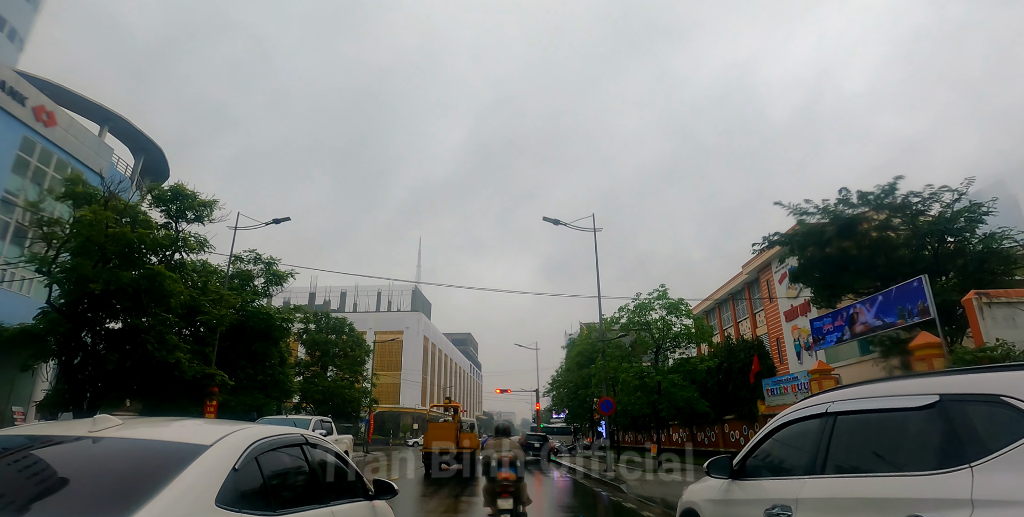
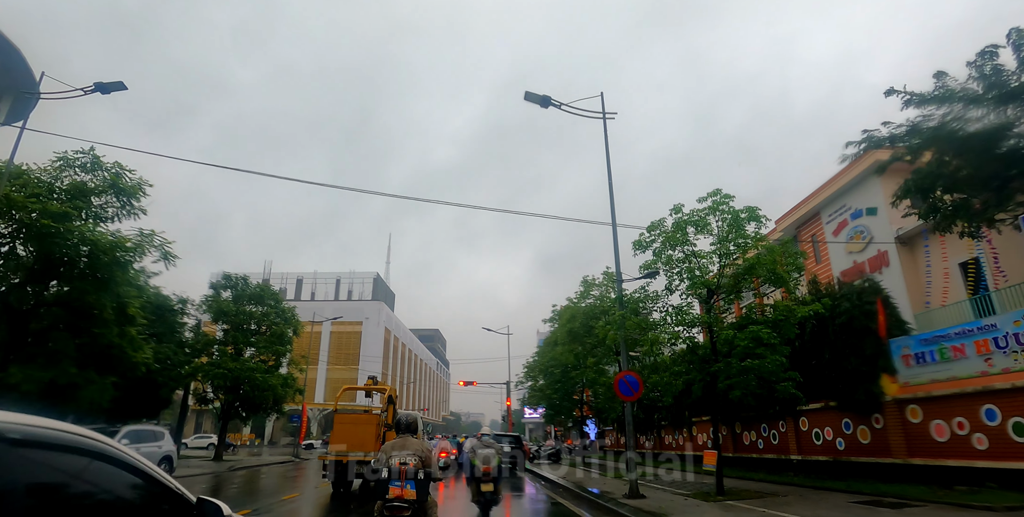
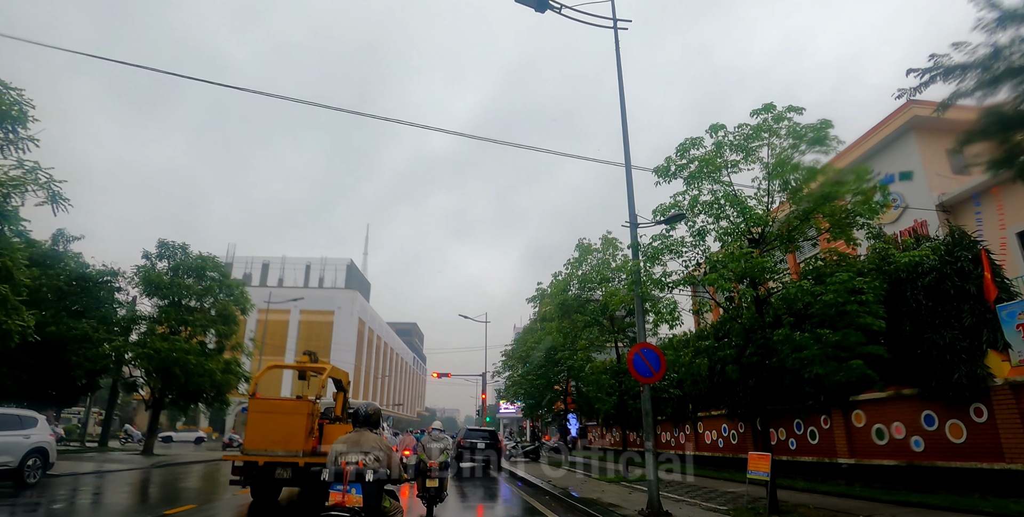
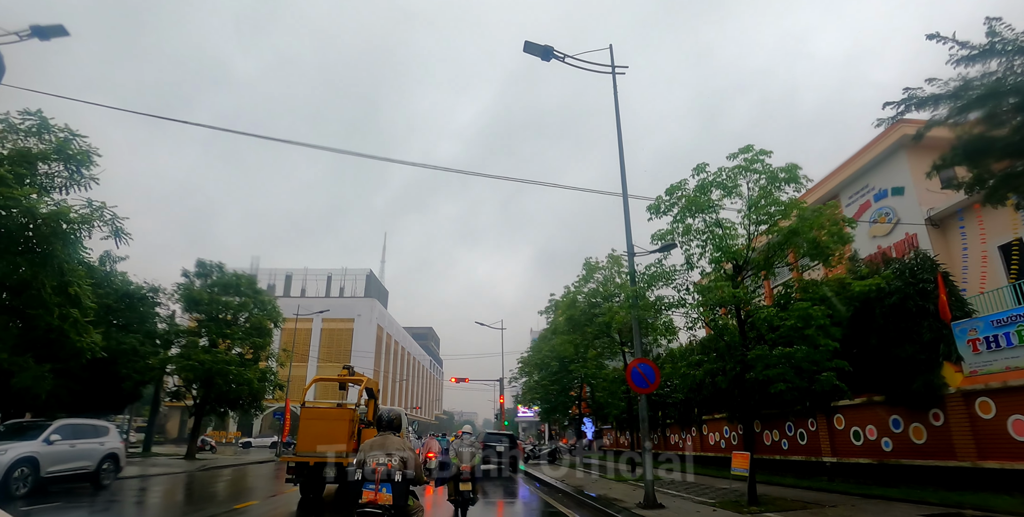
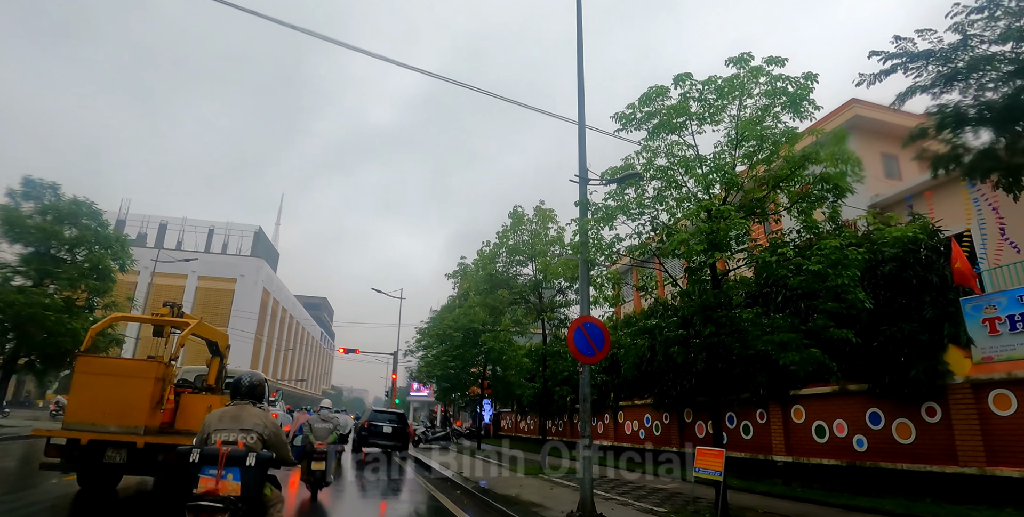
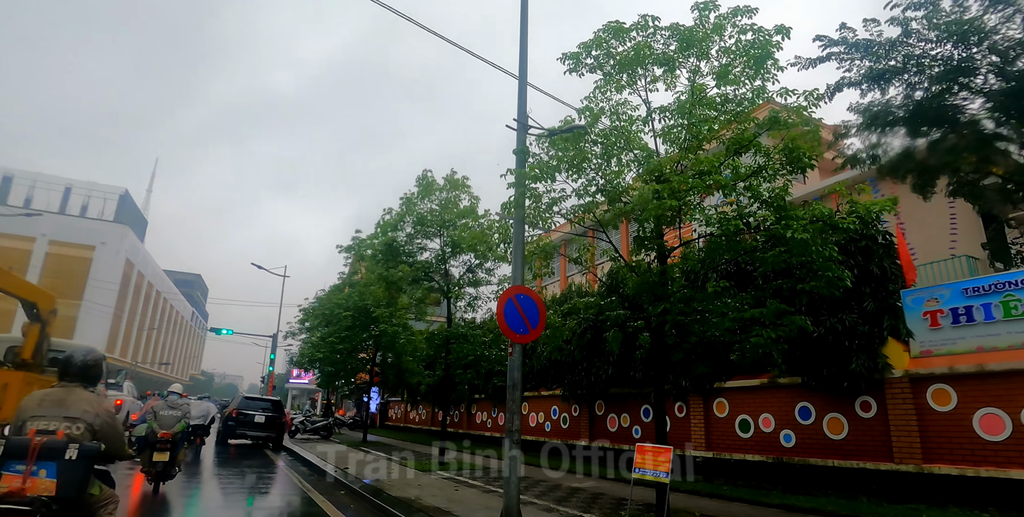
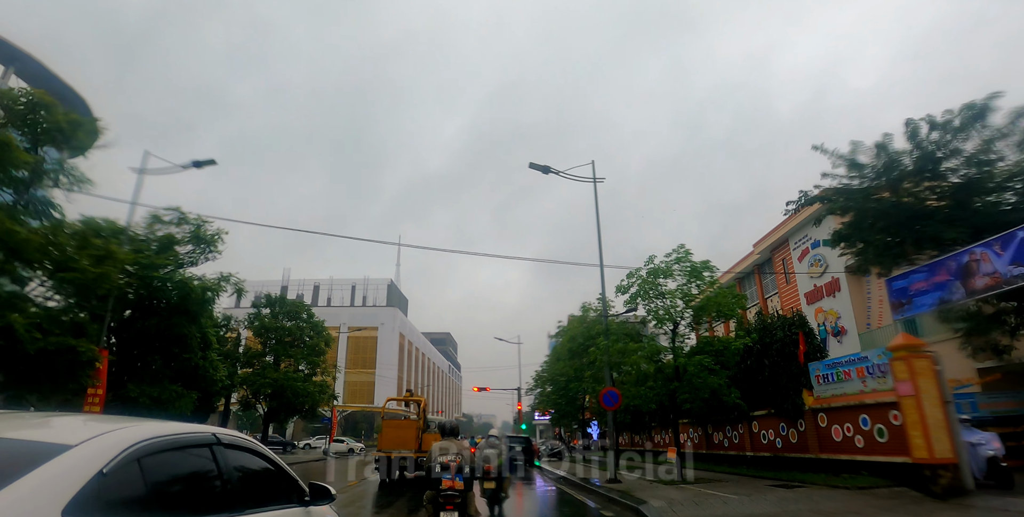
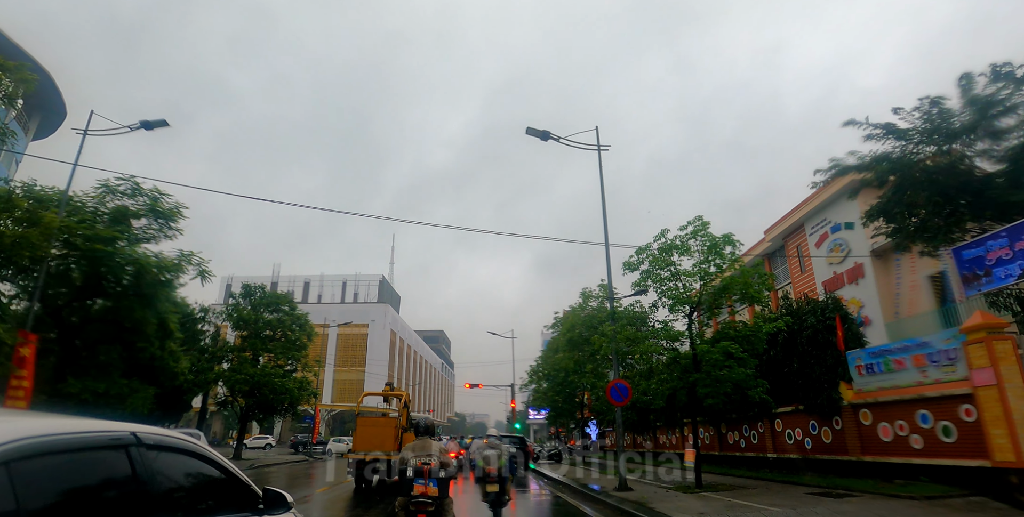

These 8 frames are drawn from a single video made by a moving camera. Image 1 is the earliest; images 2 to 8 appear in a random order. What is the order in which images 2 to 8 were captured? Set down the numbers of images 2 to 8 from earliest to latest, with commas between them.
7, 8, 2, 4, 3, 5, 6
